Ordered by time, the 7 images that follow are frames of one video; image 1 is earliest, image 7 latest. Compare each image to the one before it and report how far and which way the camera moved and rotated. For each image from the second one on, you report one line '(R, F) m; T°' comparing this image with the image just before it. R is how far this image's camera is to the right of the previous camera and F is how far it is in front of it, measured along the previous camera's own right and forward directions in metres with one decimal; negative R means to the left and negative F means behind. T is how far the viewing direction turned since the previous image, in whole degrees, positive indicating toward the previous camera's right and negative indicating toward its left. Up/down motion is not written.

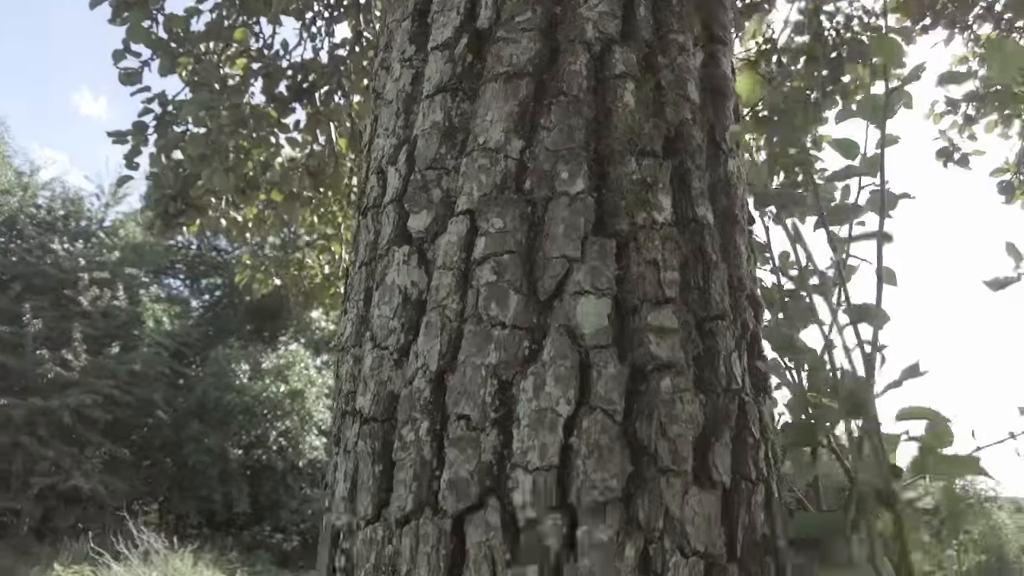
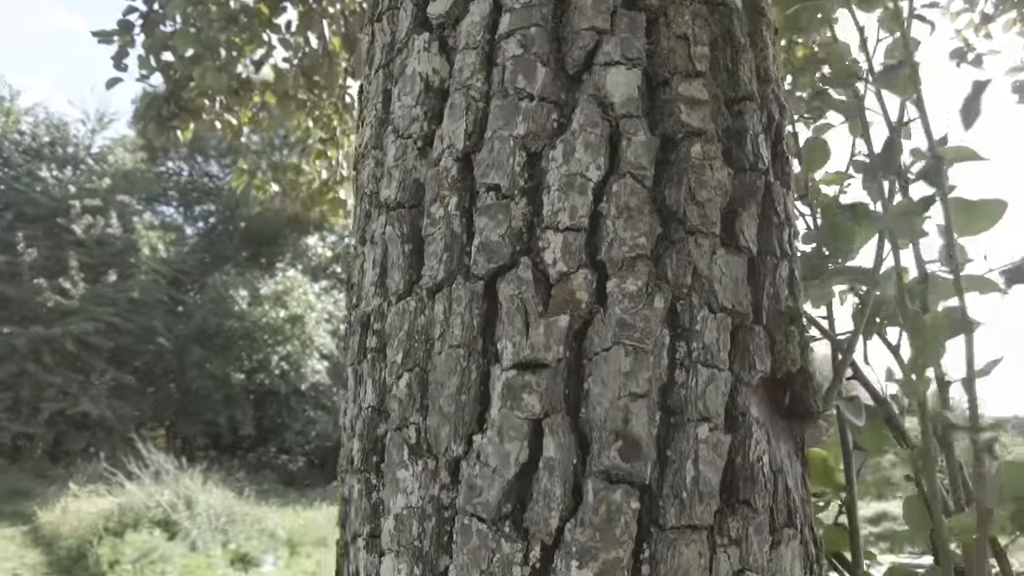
(0.0, 0.0) m; 0°
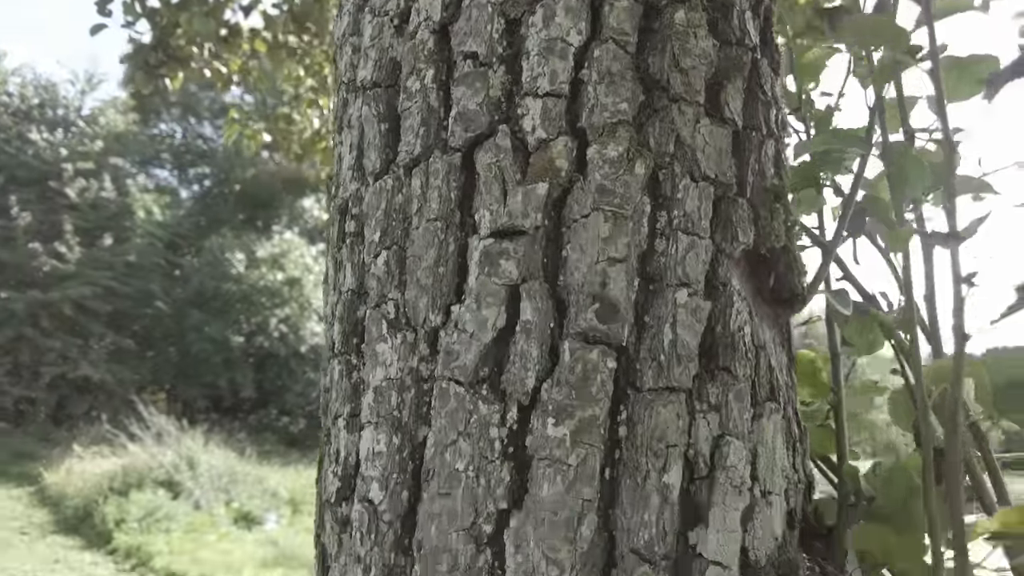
(0.0, 0.0) m; 0°
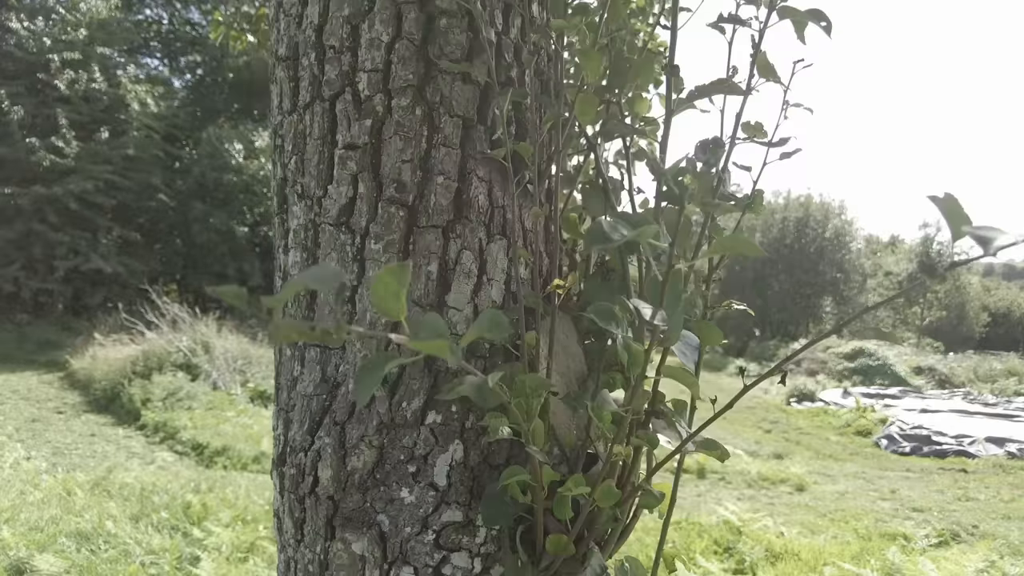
(+0.1, -0.3) m; 0°
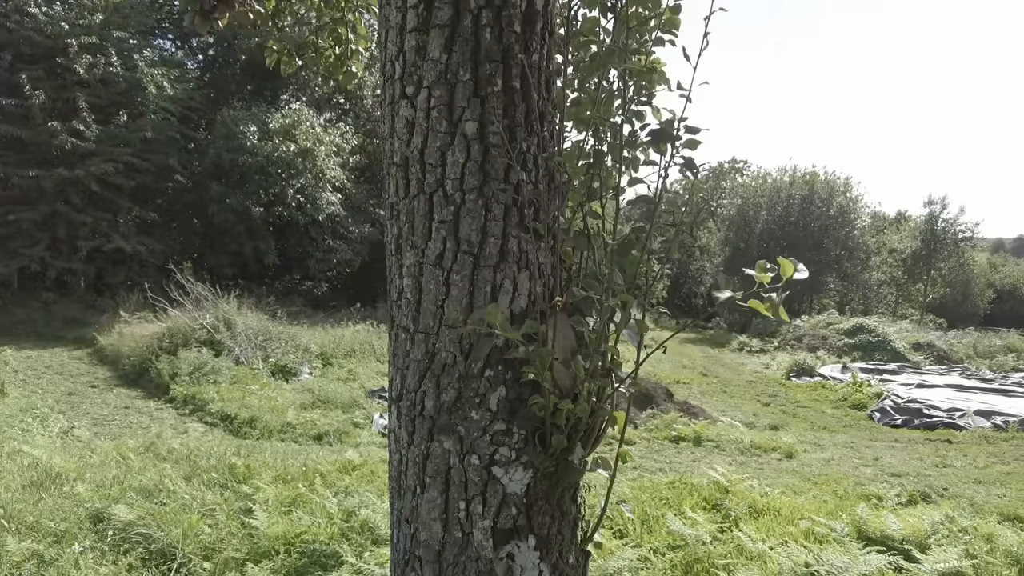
(0.0, -0.4) m; -1°
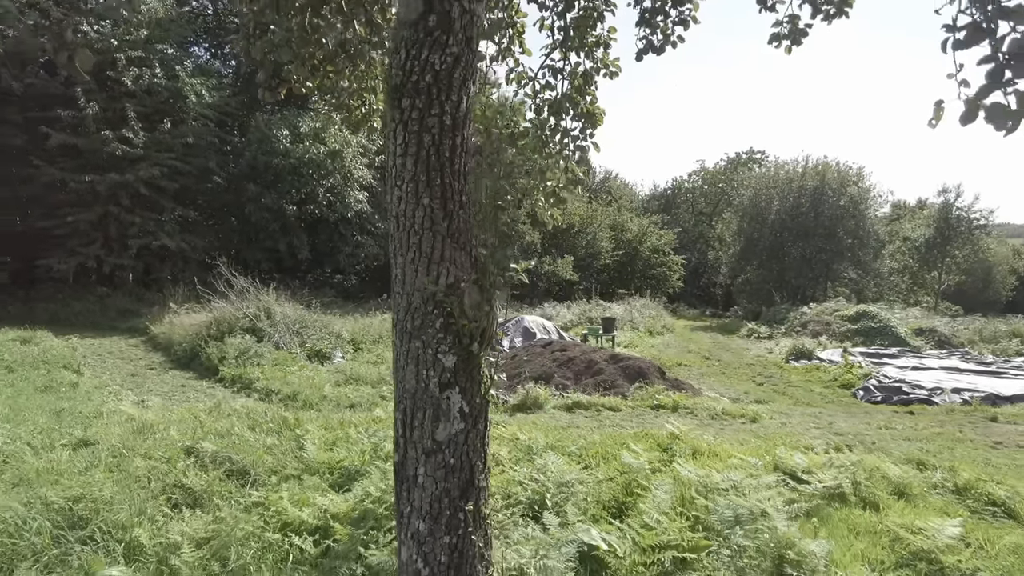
(+0.3, -1.0) m; -2°
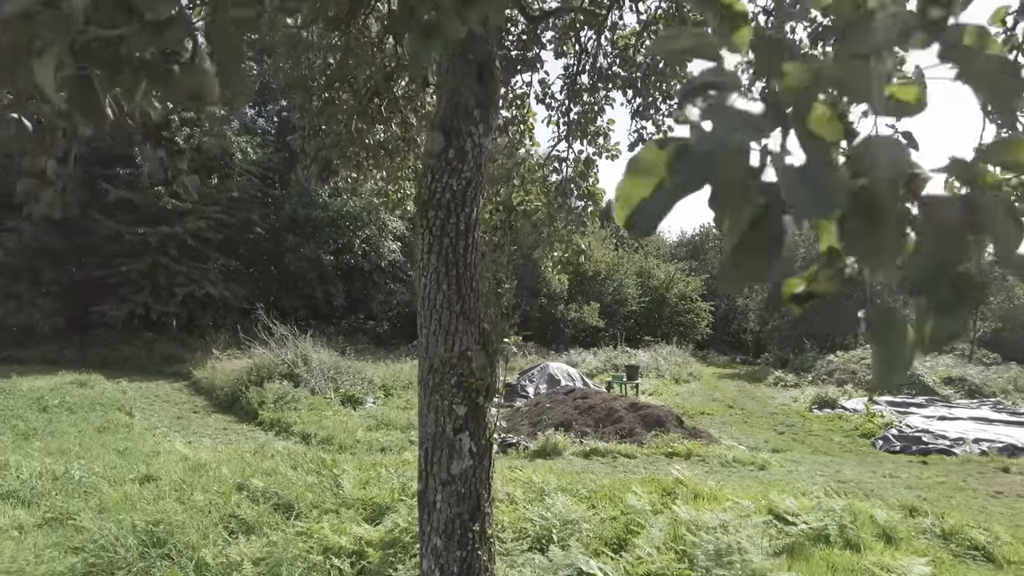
(+0.1, -0.6) m; -3°
